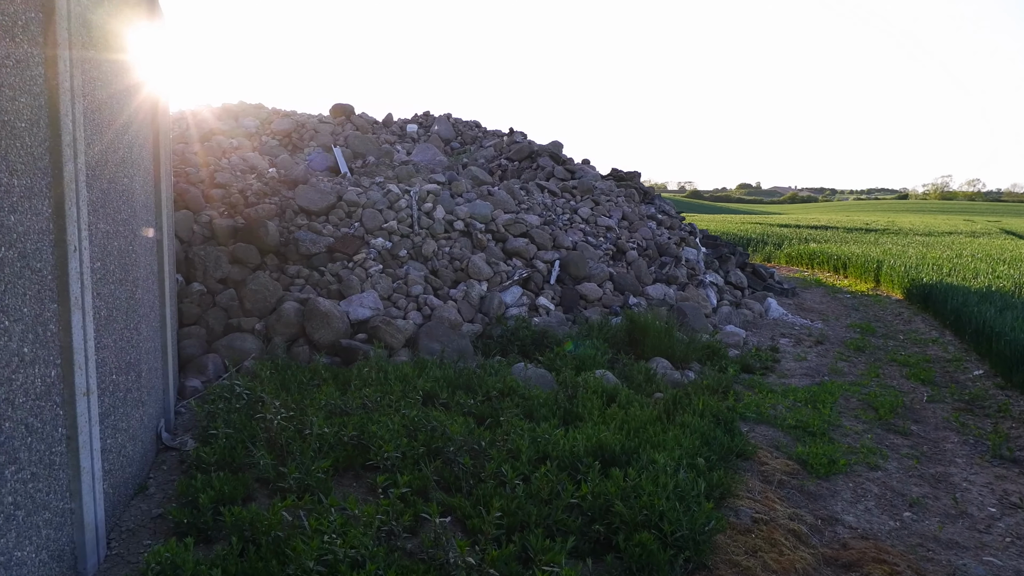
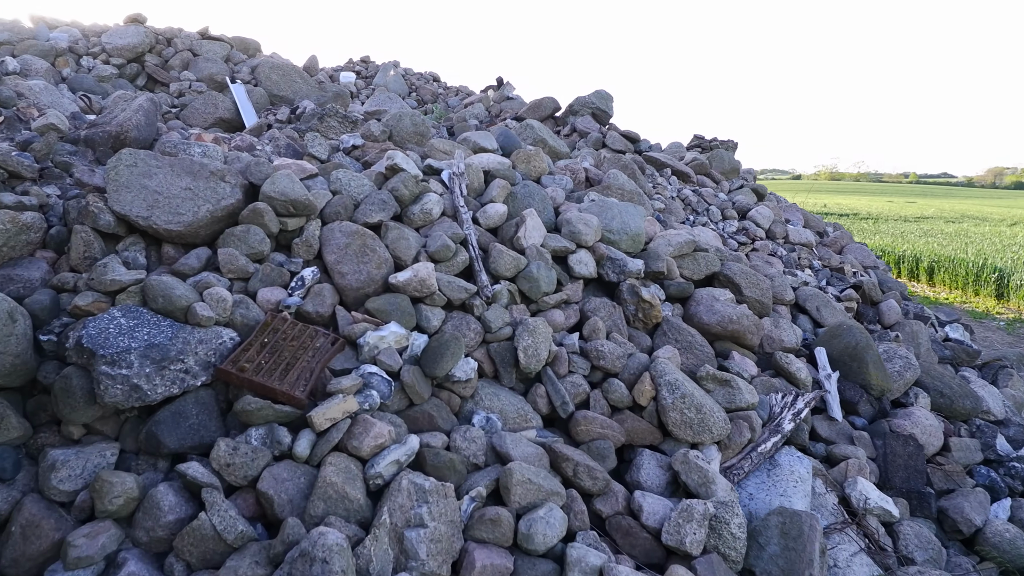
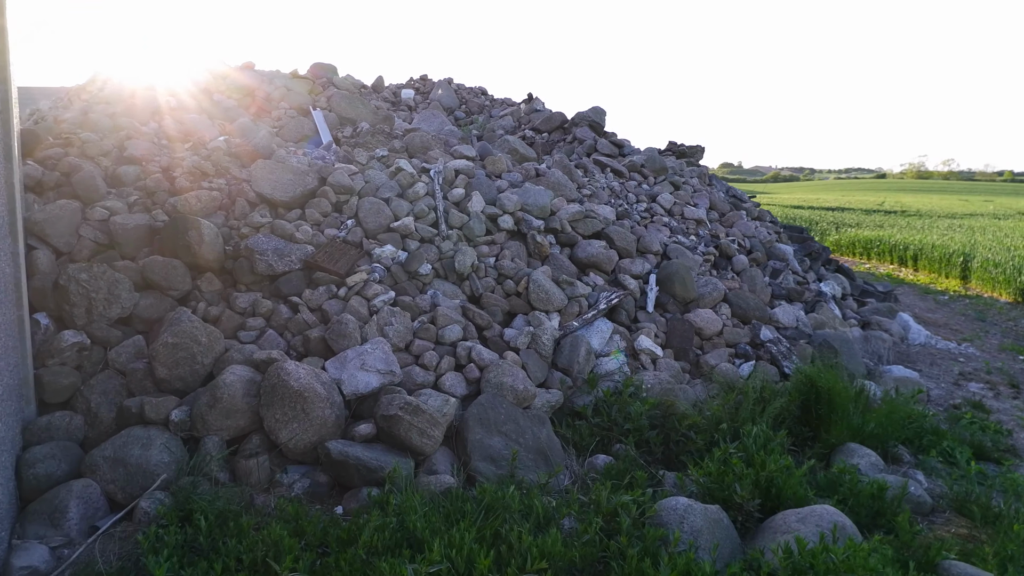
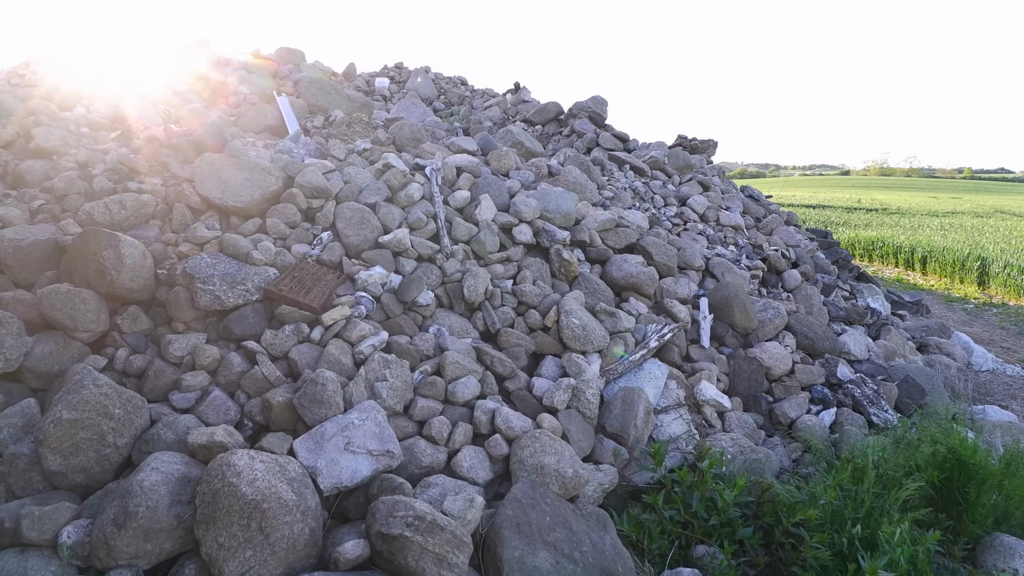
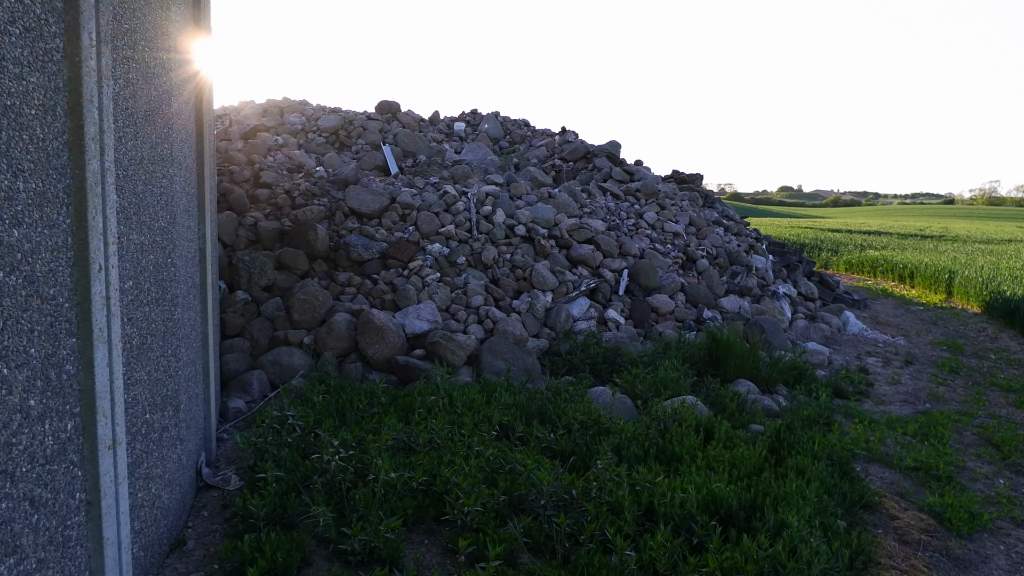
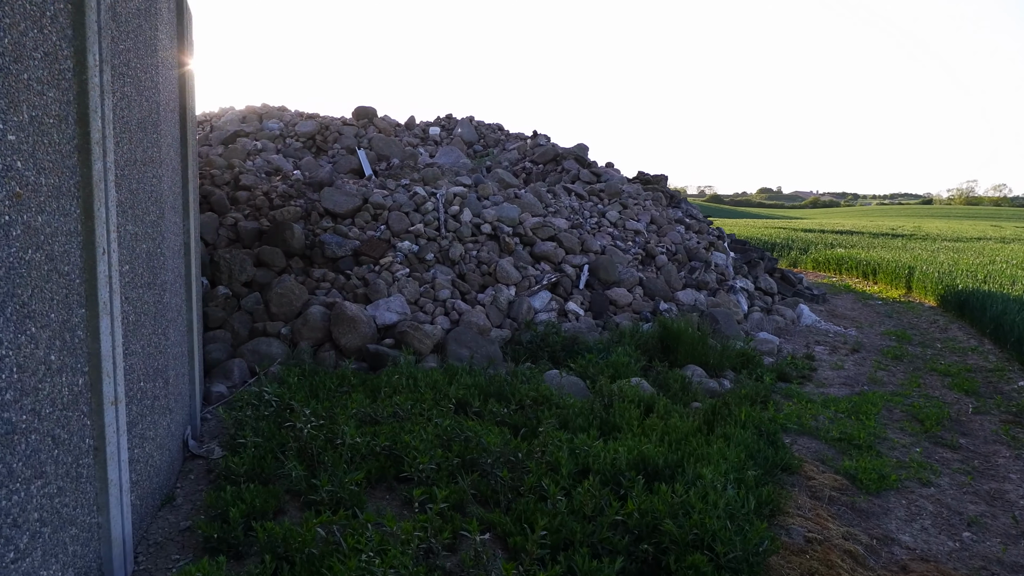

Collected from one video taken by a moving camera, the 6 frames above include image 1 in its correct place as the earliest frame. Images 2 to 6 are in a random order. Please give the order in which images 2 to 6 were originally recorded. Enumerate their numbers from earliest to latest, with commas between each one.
6, 5, 3, 4, 2
